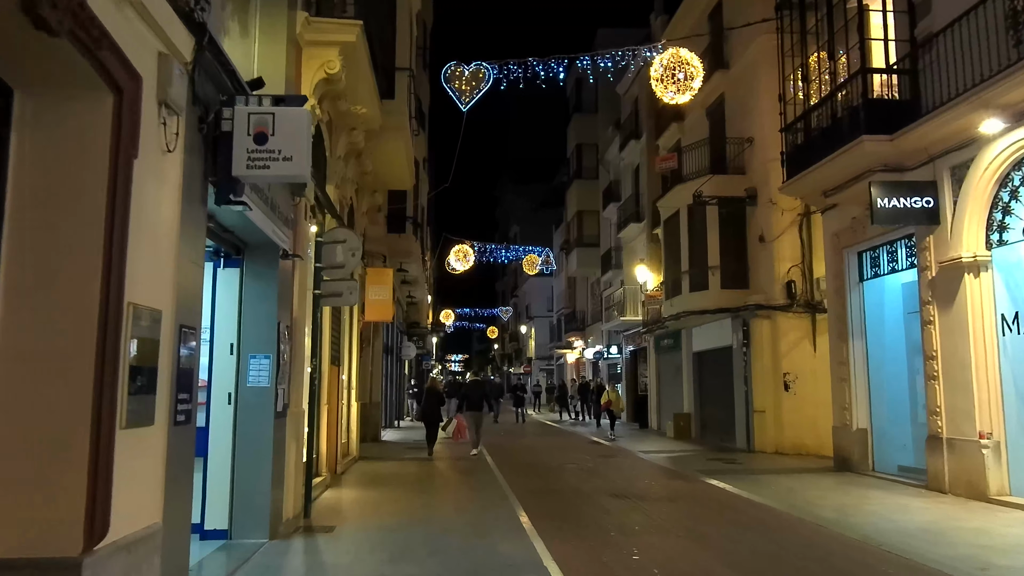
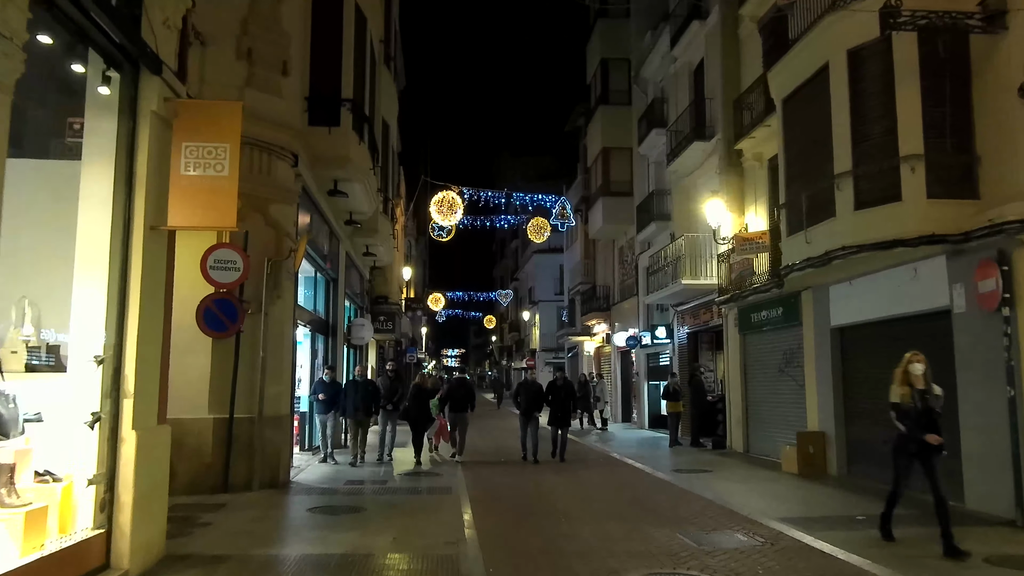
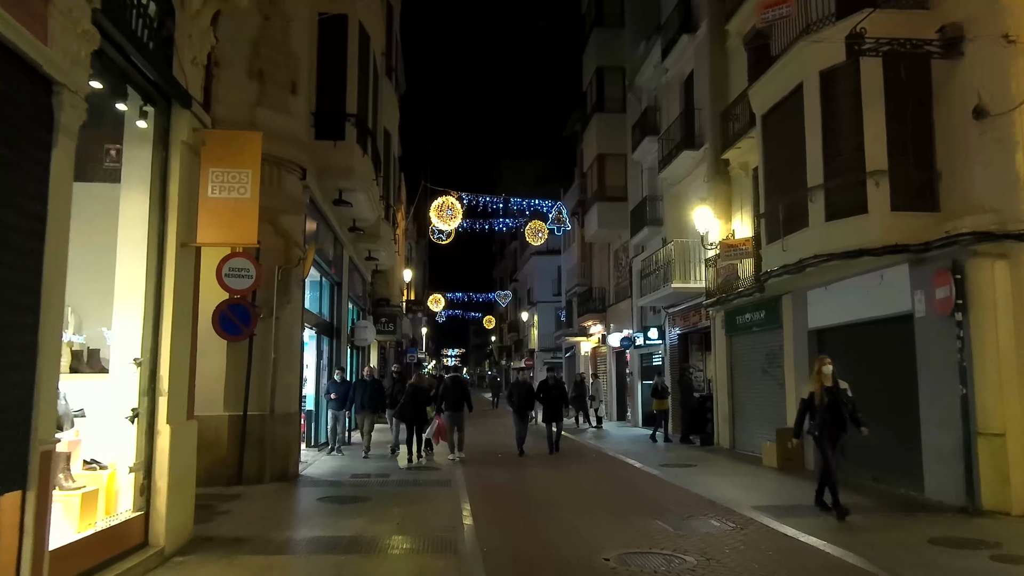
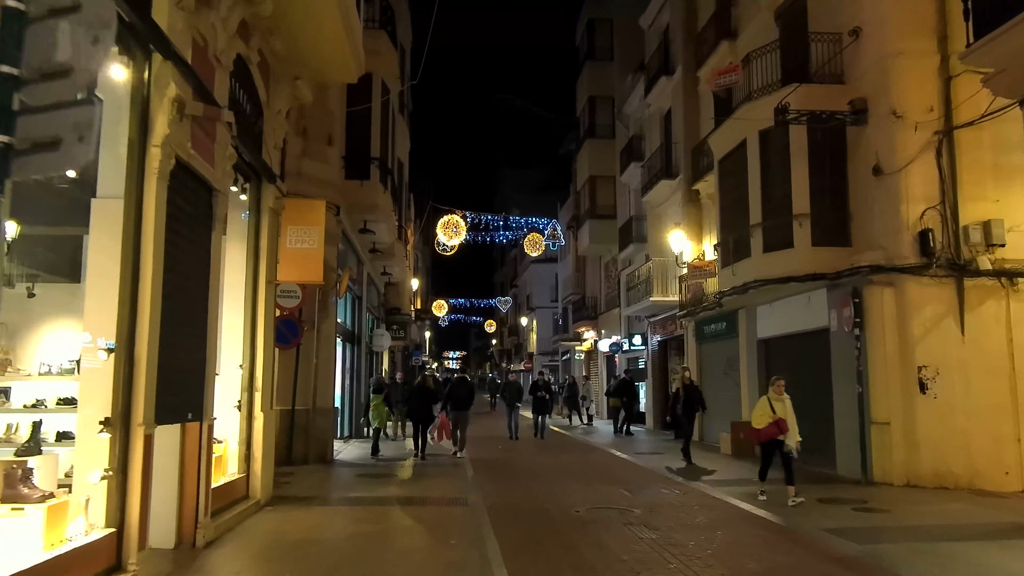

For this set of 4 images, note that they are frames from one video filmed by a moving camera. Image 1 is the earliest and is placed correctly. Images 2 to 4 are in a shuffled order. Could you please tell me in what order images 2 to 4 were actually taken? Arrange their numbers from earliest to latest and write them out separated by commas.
4, 3, 2
